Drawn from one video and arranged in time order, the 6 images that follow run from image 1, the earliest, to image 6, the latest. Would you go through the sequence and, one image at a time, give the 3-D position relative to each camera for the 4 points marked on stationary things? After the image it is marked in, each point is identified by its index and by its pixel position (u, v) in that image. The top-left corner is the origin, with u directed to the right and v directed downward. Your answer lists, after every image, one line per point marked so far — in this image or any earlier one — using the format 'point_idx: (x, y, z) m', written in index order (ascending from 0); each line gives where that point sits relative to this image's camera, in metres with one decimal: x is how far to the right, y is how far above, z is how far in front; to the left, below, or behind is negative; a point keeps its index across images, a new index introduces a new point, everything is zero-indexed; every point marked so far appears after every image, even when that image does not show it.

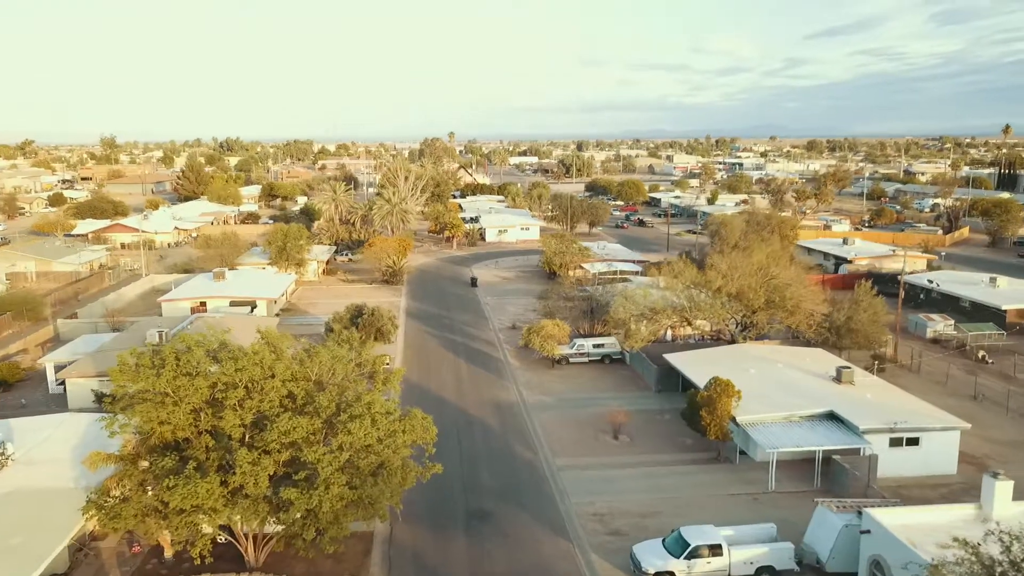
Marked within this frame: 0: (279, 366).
0: (-4.9, -1.6, +17.2) m
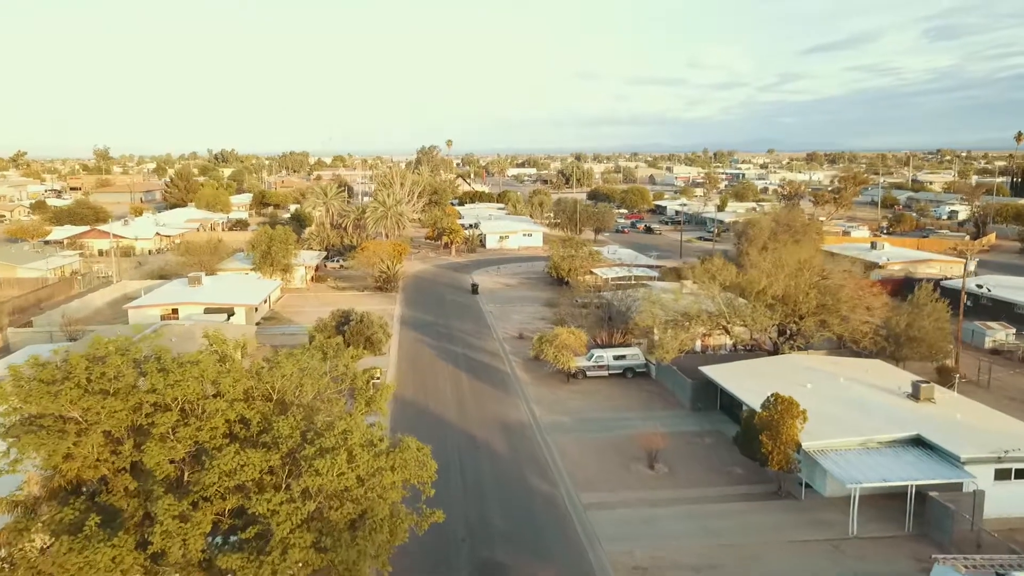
0: (-4.5, -1.5, +12.9) m
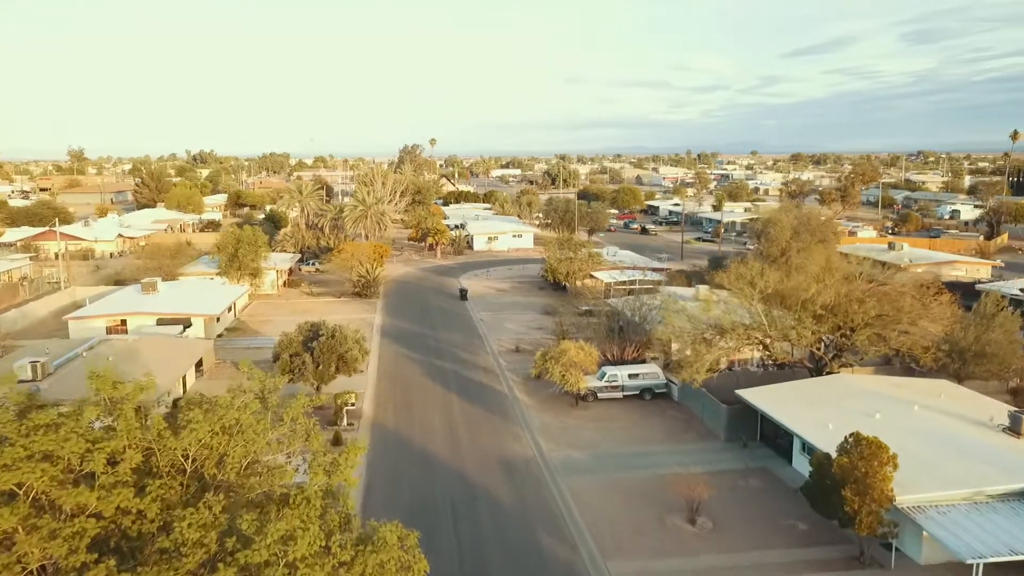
0: (-4.2, -1.7, +8.4) m
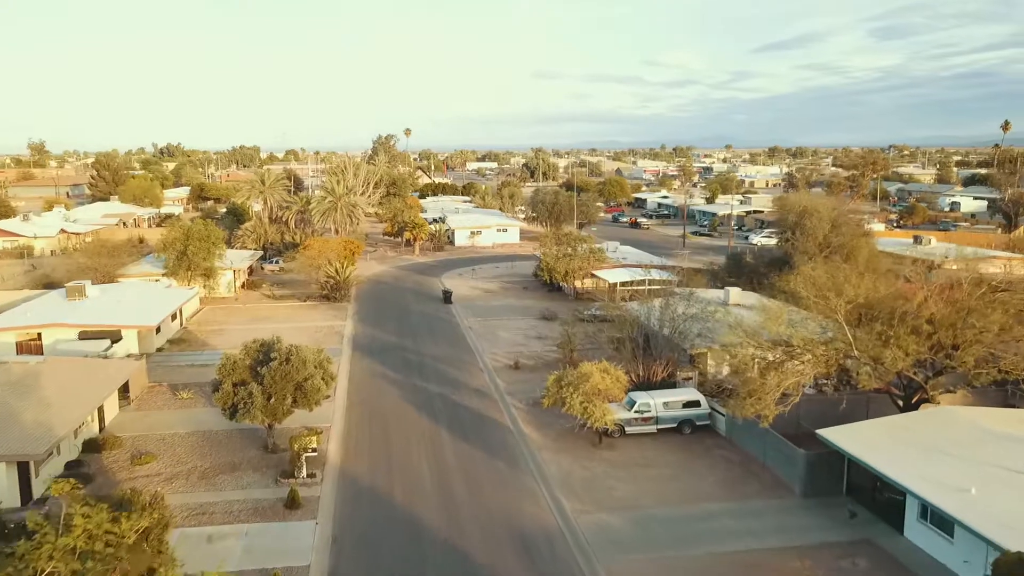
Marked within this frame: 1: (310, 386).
0: (-3.5, -2.0, +2.9) m
1: (-4.8, -2.3, +19.4) m
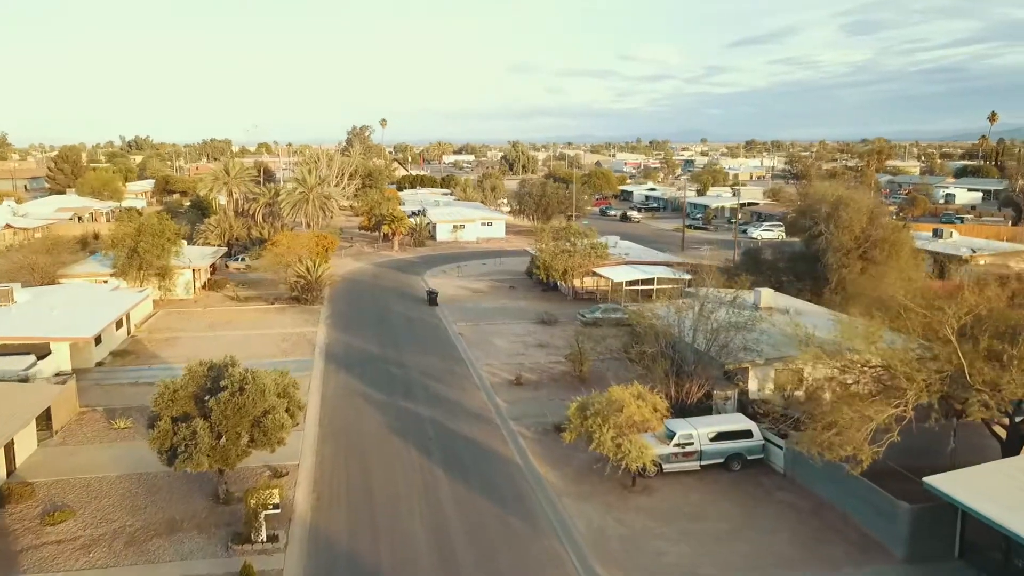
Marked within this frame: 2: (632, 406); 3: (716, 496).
0: (-2.8, -2.3, -1.1) m
1: (-4.5, -2.5, +15.4) m
2: (+2.3, -2.3, +16.1) m
3: (+4.0, -4.1, +16.1) m
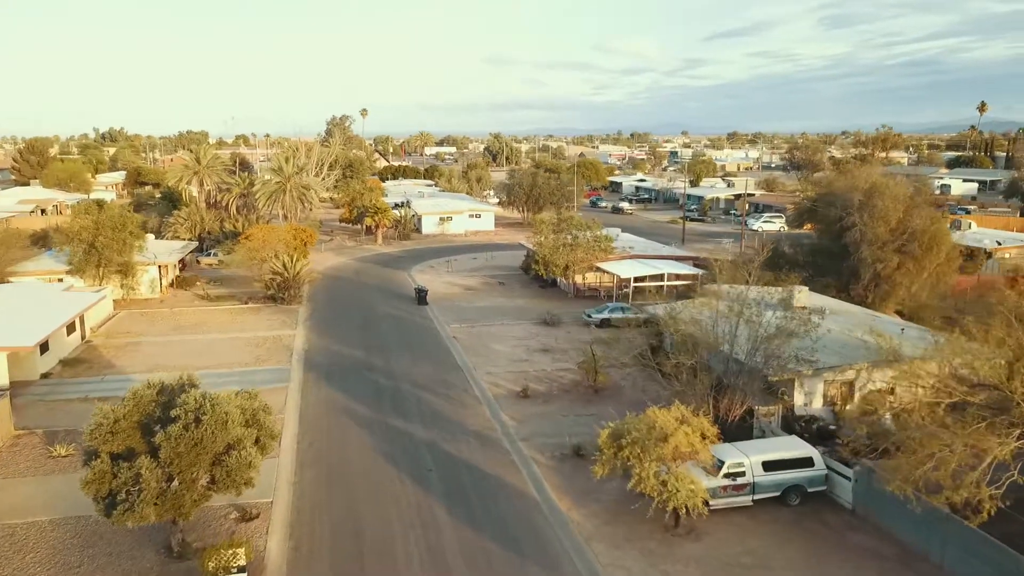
0: (-2.1, -2.5, -4.1) m
1: (-4.2, -2.6, +12.4) m
2: (+2.6, -2.3, +13.3) m
3: (+4.3, -4.1, +13.3) m
